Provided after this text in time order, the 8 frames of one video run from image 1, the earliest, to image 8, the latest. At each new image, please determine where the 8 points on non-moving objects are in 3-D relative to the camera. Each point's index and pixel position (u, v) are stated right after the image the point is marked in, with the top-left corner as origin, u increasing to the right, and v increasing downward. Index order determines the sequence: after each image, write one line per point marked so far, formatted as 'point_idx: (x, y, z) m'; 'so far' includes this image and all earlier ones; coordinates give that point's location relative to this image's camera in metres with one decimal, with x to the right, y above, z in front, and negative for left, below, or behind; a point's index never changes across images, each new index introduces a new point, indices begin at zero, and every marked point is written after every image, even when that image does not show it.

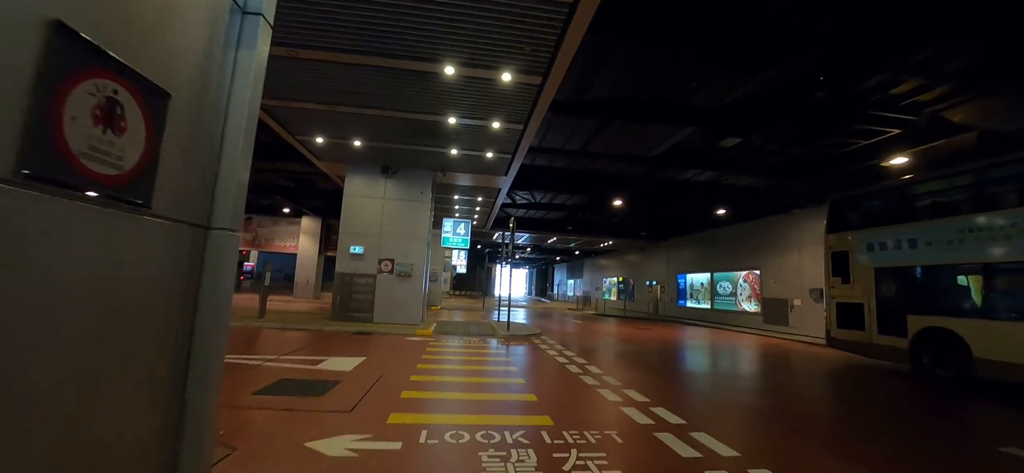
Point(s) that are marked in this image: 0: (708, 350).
0: (+7.5, -4.3, +14.8) m
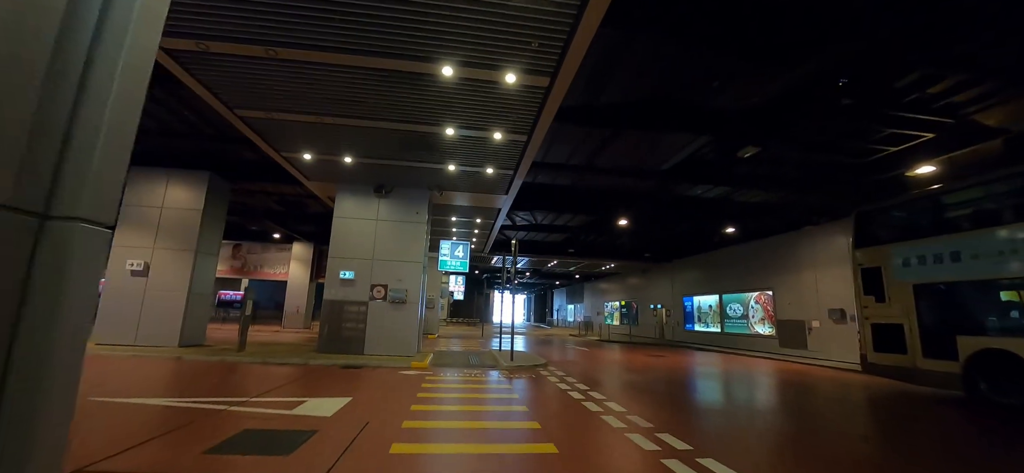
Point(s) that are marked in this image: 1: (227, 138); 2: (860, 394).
0: (+7.6, -4.9, +13.7) m
1: (-7.3, +2.5, +10.0) m
2: (+9.4, -4.3, +10.6) m
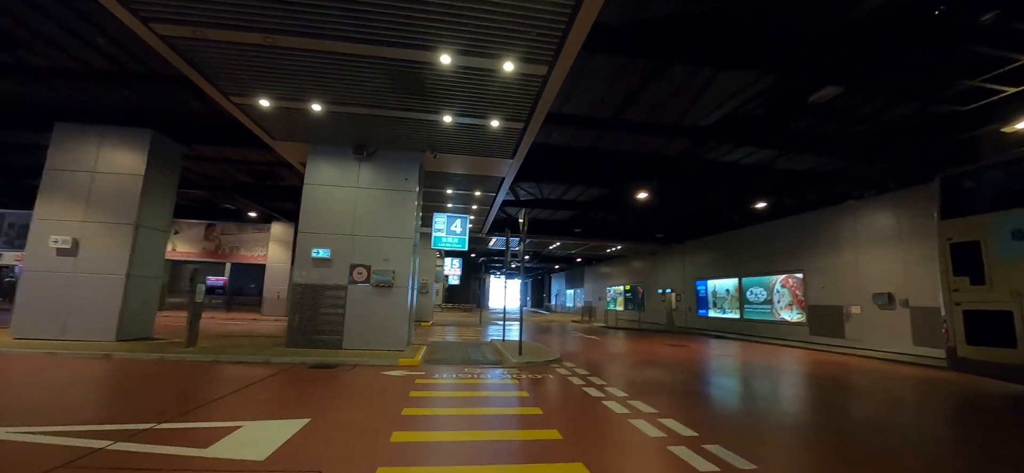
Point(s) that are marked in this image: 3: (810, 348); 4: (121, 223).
0: (+7.7, -4.1, +12.2) m
1: (-7.1, +3.2, +7.9) m
2: (+9.7, -3.6, +9.0) m
3: (+11.1, -4.1, +14.5) m
4: (-9.4, +0.3, +9.4) m
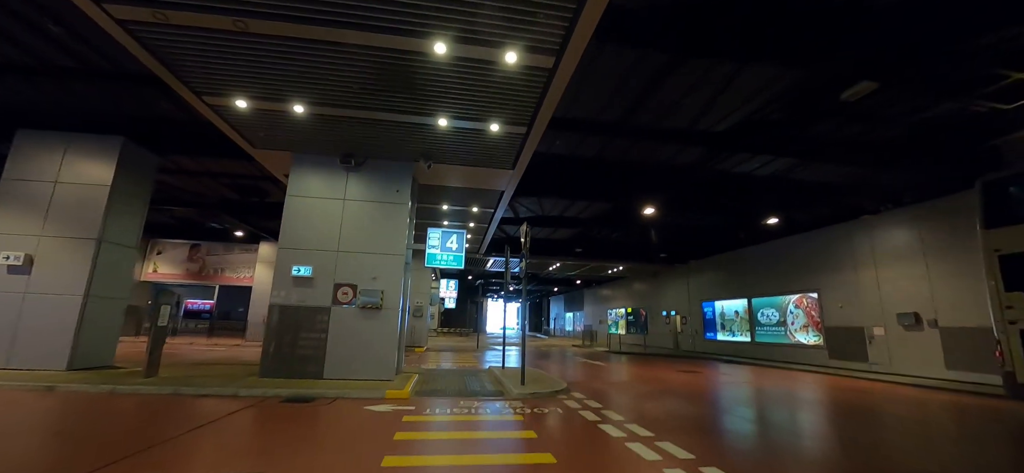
0: (+7.8, -4.6, +11.2) m
1: (-7.1, +2.9, +7.3) m
2: (+9.7, -3.9, +8.1) m
3: (+11.1, -4.7, +13.5) m
4: (-9.4, 0.0, +8.5) m
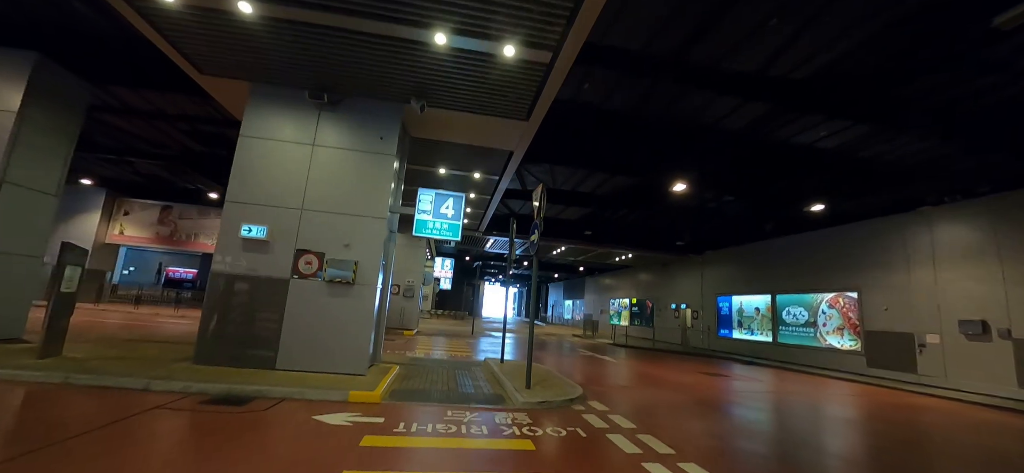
0: (+7.7, -4.3, +9.6) m
1: (-6.7, +3.8, +5.4) m
2: (+9.7, -3.8, +6.5) m
3: (+11.0, -4.5, +12.0) m
4: (-9.2, +1.0, +6.7) m
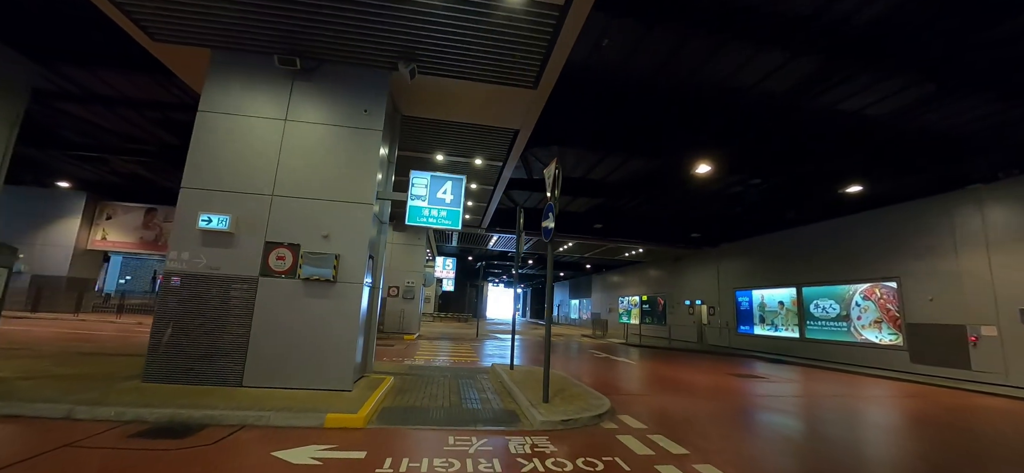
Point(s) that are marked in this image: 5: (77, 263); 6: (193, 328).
0: (+8.0, -3.9, +8.5) m
1: (-6.7, +3.8, +4.4) m
2: (+9.9, -3.3, +5.4) m
3: (+11.3, -4.0, +10.8) m
4: (-9.1, +1.0, +5.7) m
5: (-18.4, -1.1, +16.5) m
6: (-4.3, -1.3, +5.3) m
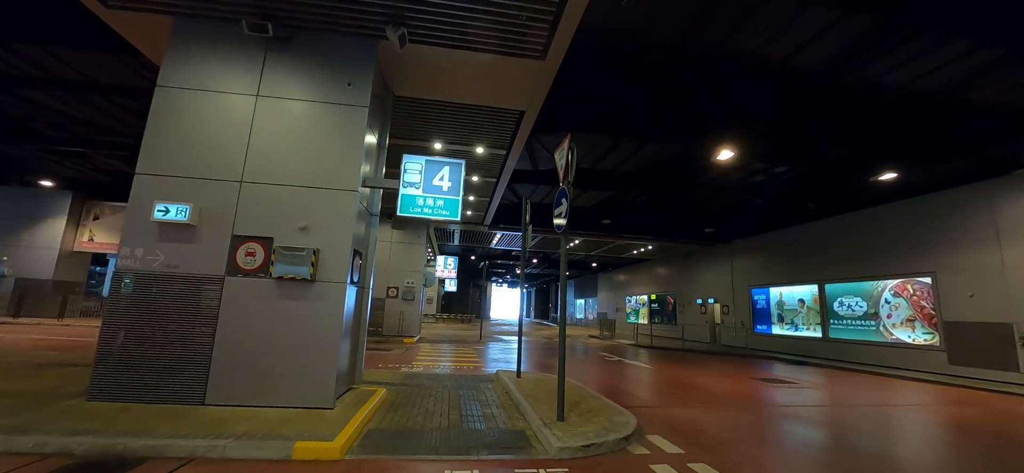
0: (+8.1, -3.7, +7.6) m
1: (-6.6, +3.9, +3.6) m
2: (+10.0, -3.1, +4.5) m
3: (+11.5, -3.8, +10.0) m
4: (-9.0, +1.0, +5.0) m
5: (-18.2, -1.2, +15.9) m
6: (-4.2, -1.2, +4.6) m
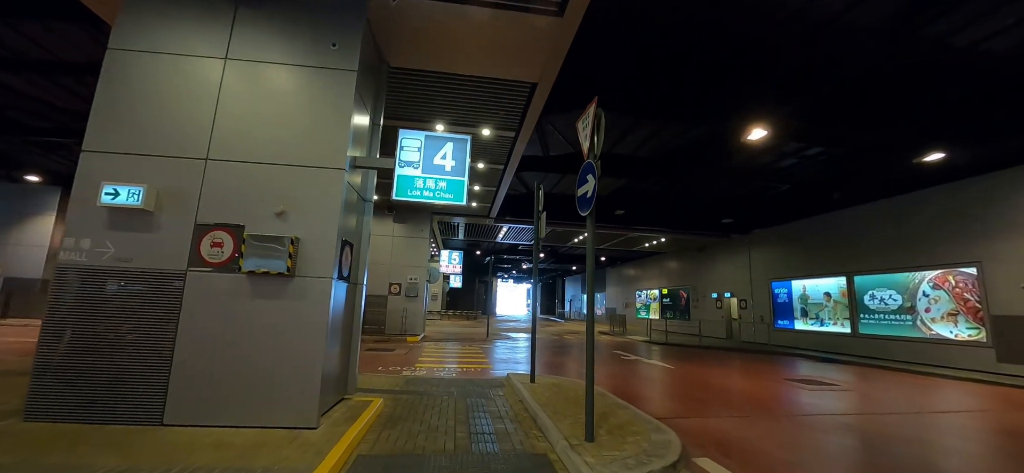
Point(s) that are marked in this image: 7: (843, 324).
0: (+8.4, -3.4, +6.8) m
1: (-6.5, +4.0, +2.9) m
2: (+10.2, -2.8, +3.6) m
3: (+11.7, -3.5, +9.1) m
4: (-8.8, +1.1, +4.3) m
5: (-17.9, -1.1, +15.3) m
6: (-4.1, -1.1, +3.8) m
7: (+11.8, -3.1, +13.8) m
